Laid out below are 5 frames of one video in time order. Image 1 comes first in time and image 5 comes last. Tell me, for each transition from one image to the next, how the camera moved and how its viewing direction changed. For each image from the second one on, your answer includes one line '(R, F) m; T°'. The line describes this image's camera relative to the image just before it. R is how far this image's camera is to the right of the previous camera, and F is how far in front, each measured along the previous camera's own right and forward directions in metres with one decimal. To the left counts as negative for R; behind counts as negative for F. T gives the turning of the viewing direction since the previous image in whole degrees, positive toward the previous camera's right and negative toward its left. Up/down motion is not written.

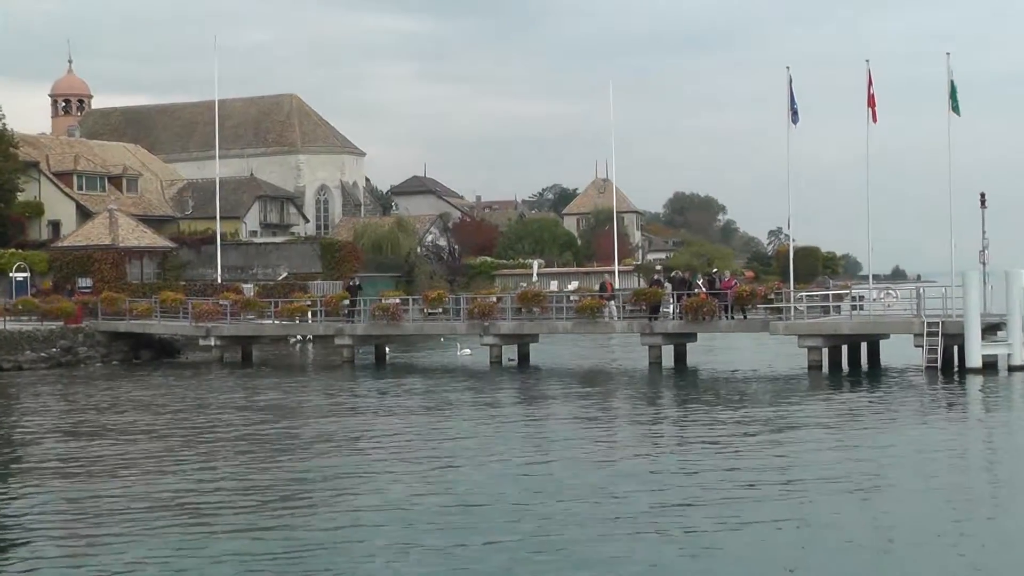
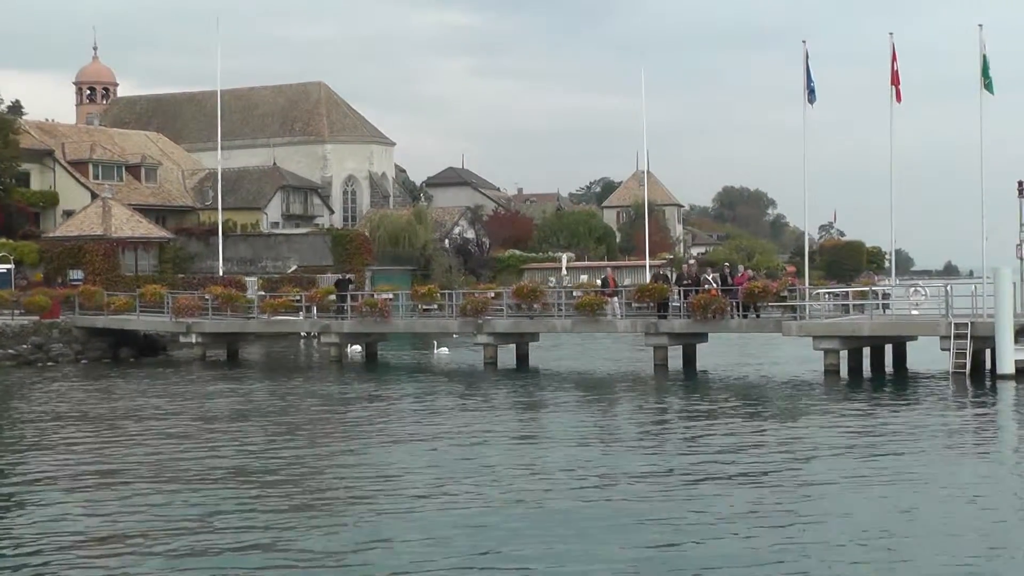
(+1.5, +3.3) m; -2°
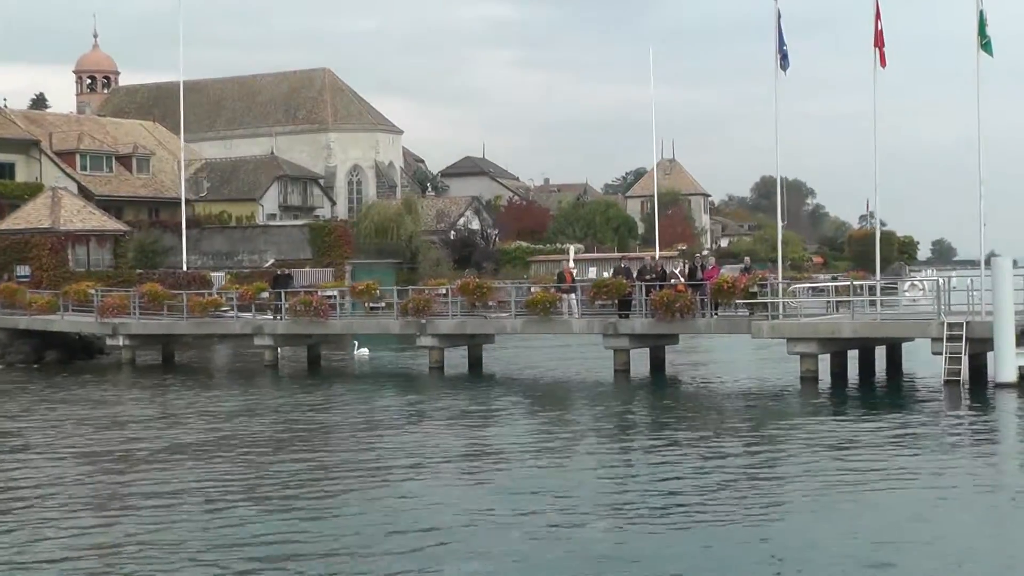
(+2.4, +4.4) m; -2°
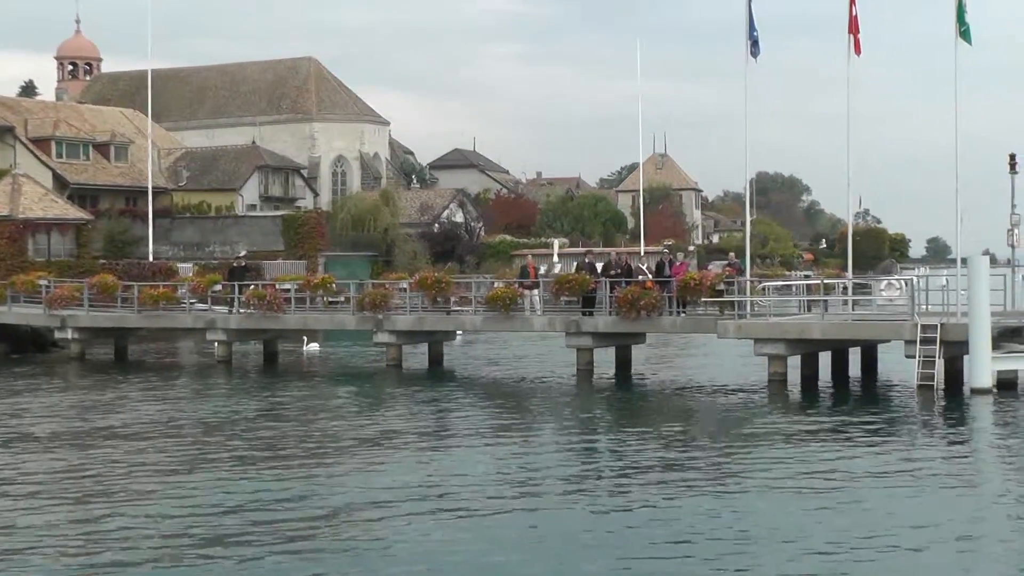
(+0.8, +1.5) m; 0°
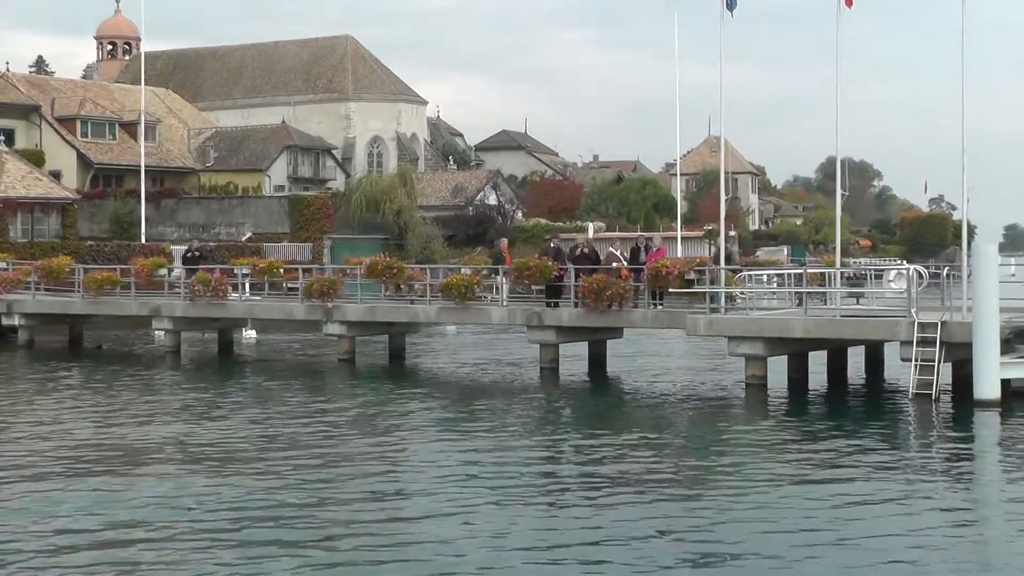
(+2.3, +3.5) m; -3°
